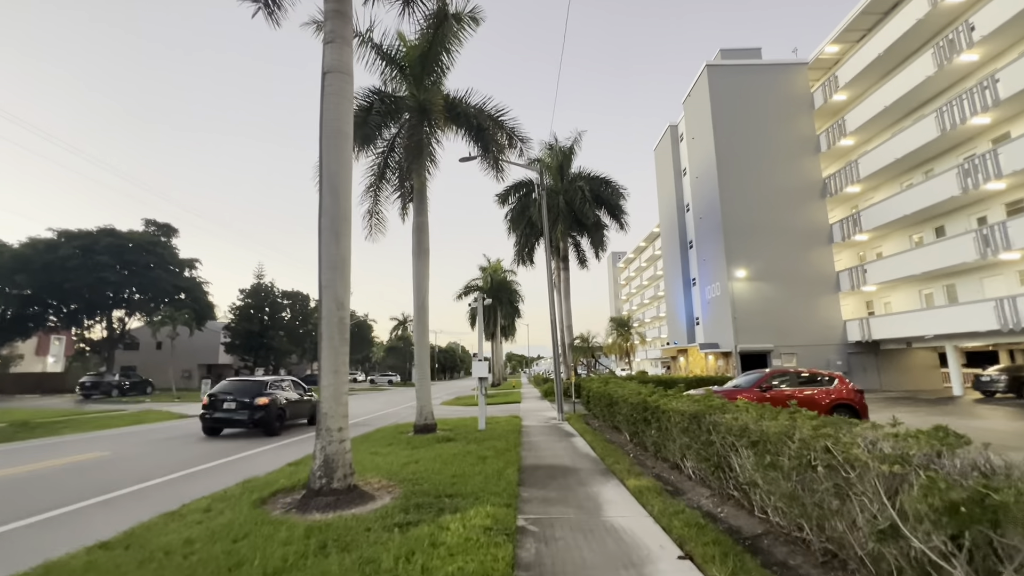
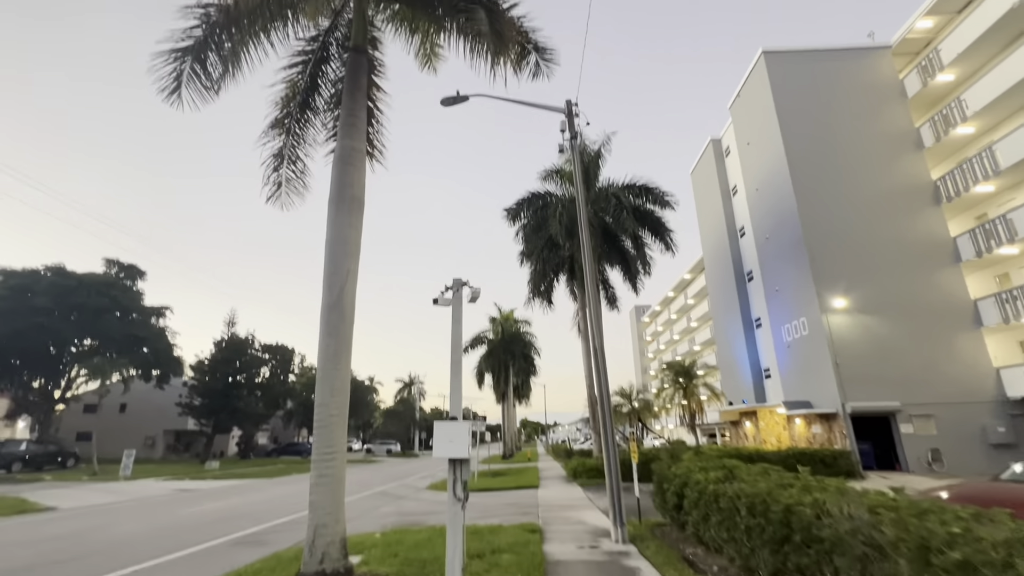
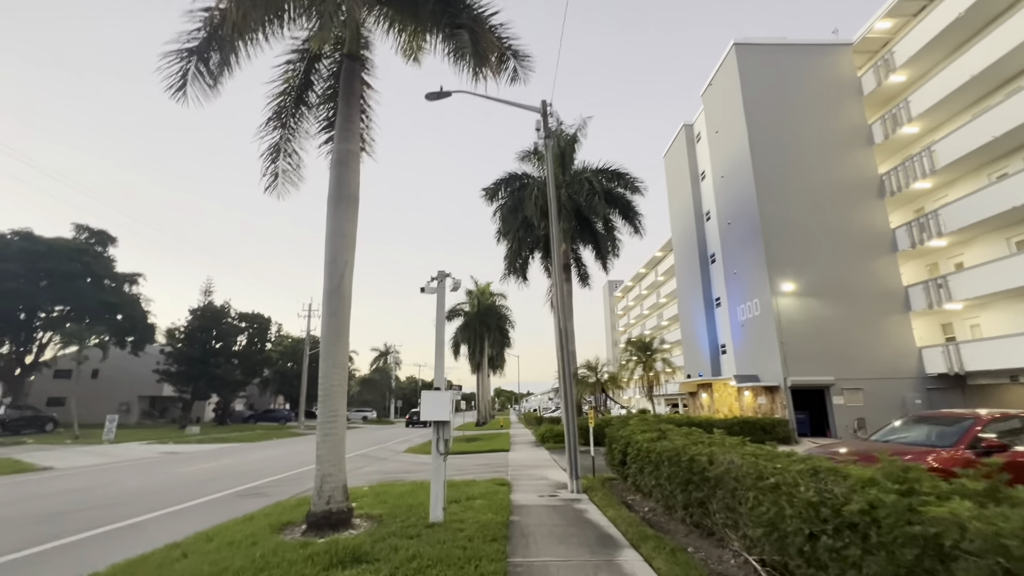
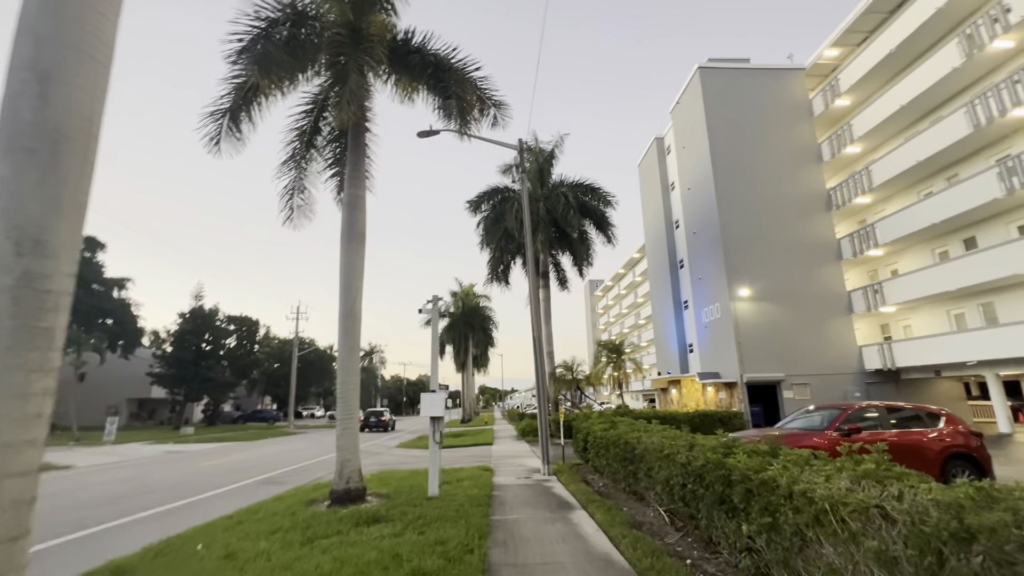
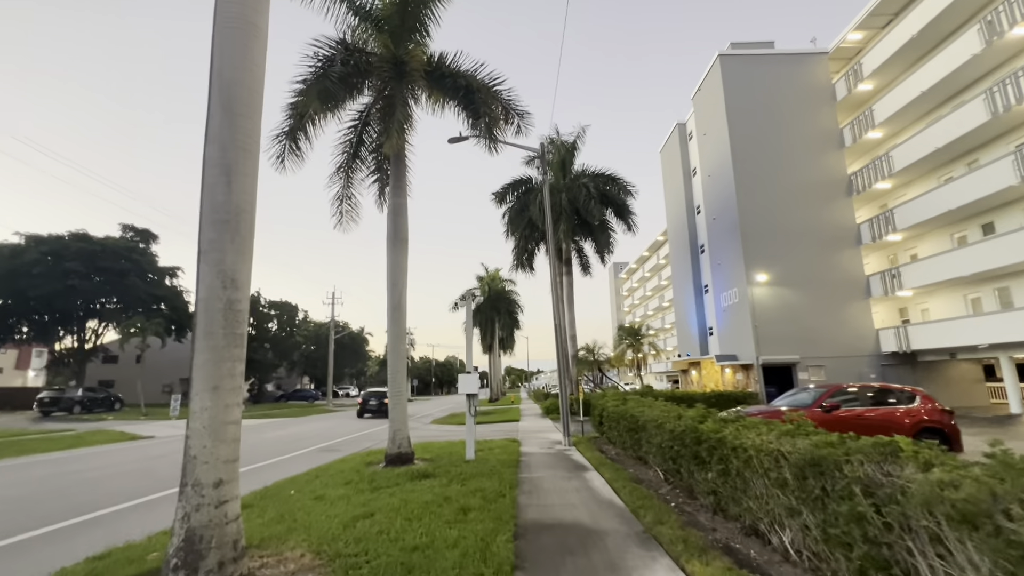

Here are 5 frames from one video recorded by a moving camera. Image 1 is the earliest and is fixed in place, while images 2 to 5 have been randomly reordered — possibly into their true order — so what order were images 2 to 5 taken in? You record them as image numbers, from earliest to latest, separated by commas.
5, 4, 3, 2
